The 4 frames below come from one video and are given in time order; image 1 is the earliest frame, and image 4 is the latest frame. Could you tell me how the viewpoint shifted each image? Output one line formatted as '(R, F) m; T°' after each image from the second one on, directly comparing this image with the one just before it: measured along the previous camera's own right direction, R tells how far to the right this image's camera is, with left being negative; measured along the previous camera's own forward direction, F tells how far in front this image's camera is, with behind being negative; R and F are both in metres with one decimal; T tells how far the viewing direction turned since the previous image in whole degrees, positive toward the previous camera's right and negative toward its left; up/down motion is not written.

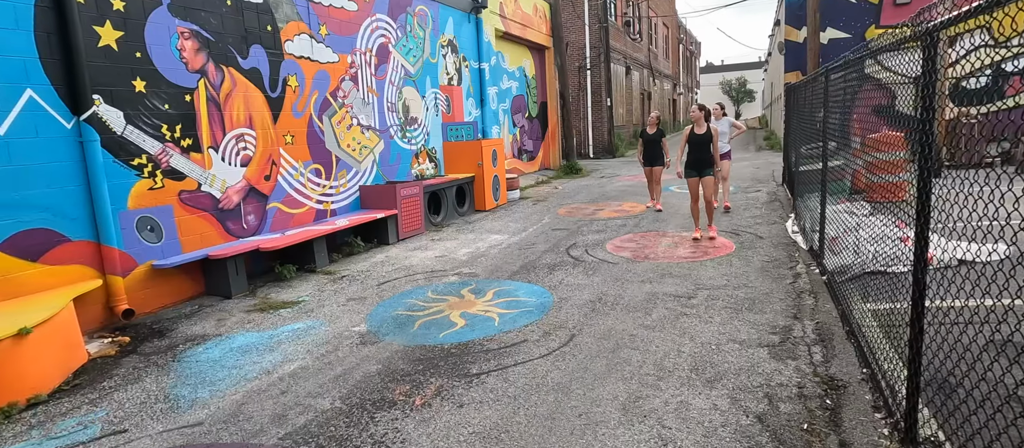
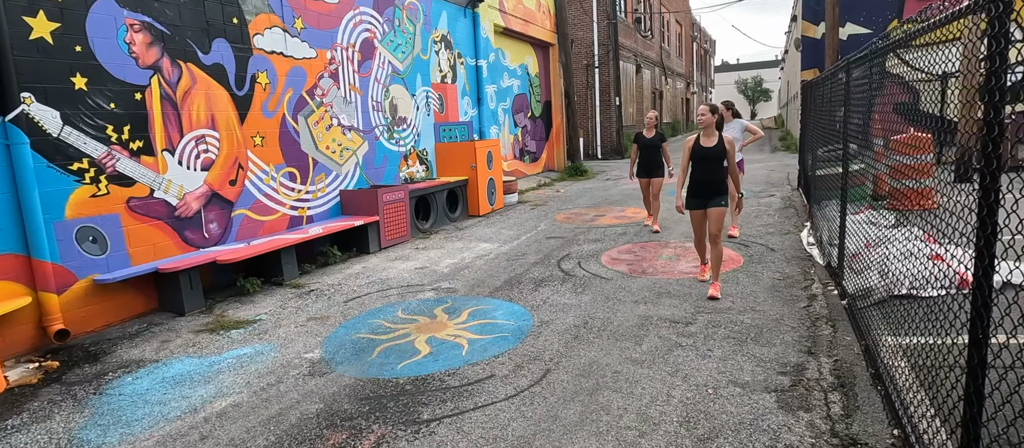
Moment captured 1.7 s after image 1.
(+0.3, +0.6) m; -1°
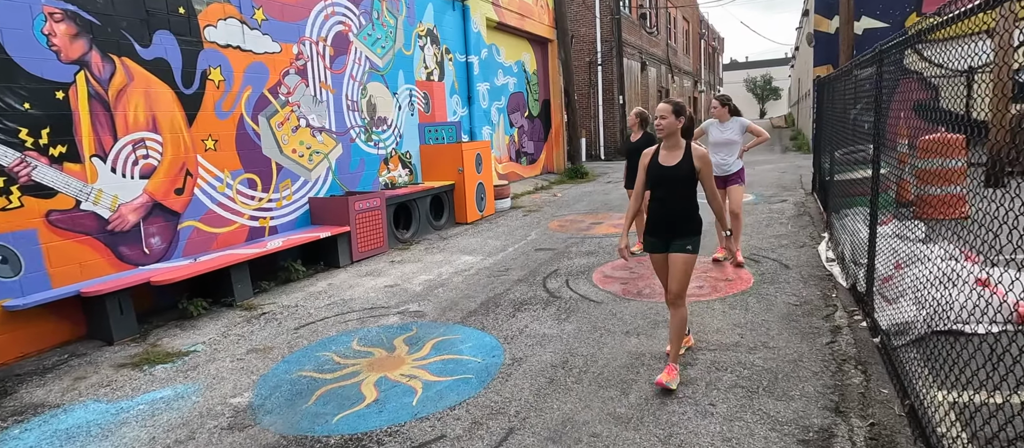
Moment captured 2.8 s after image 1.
(+0.3, +0.7) m; -1°
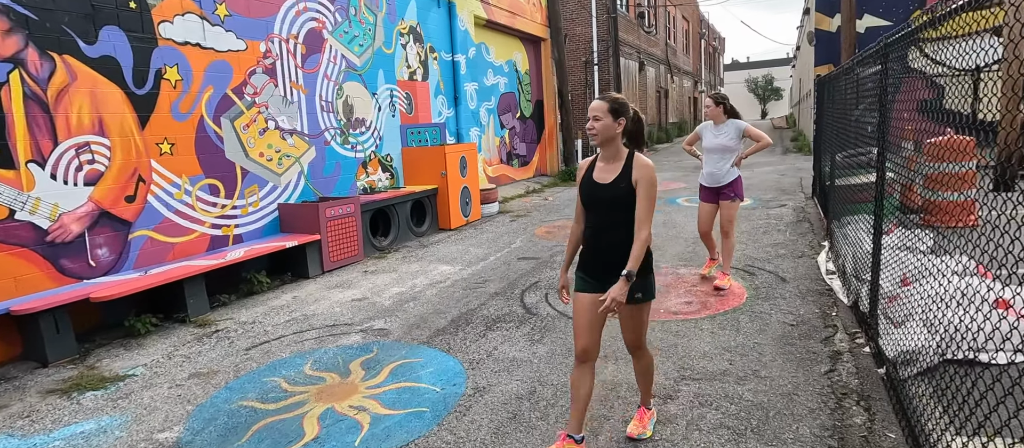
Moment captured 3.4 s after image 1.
(+0.2, +0.4) m; 0°
